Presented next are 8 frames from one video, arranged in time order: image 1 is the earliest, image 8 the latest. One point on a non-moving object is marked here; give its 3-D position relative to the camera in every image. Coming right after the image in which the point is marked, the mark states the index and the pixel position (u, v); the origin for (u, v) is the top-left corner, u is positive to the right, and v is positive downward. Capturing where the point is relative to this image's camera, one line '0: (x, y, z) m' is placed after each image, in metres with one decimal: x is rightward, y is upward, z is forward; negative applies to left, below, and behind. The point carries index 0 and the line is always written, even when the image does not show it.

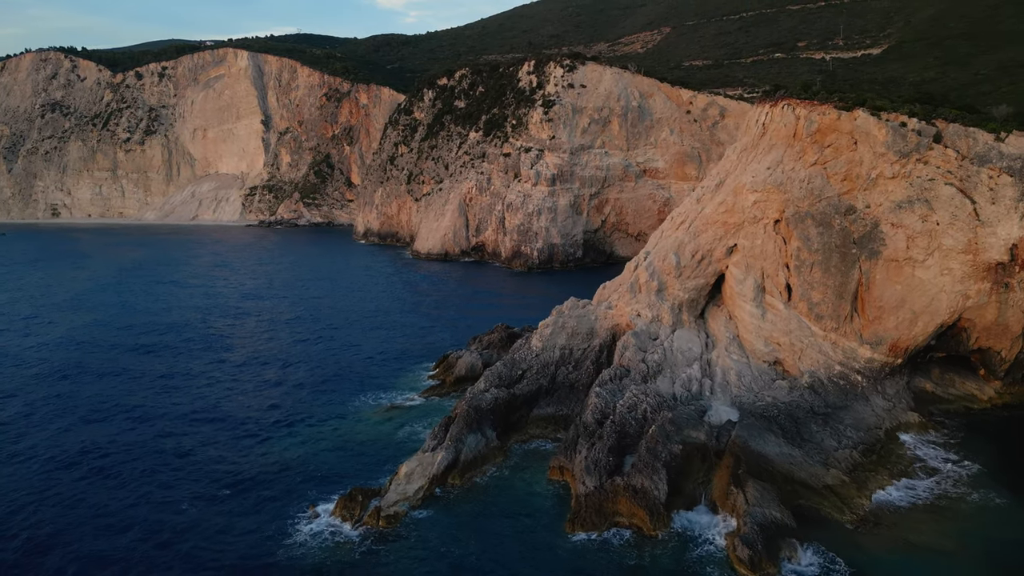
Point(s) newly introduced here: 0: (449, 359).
0: (-1.4, -1.7, +17.3) m
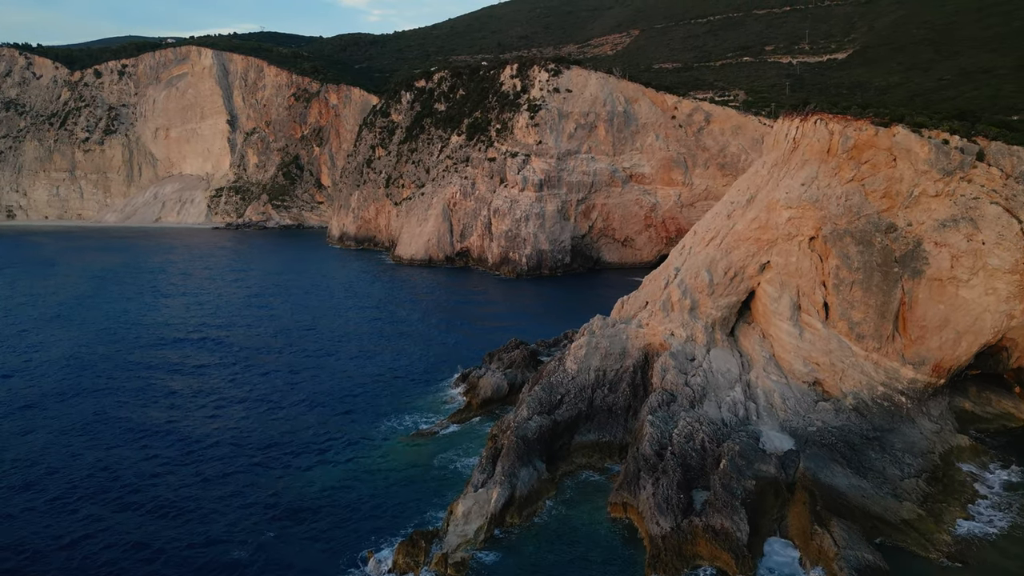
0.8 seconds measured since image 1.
0: (-0.9, -2.1, +16.7) m
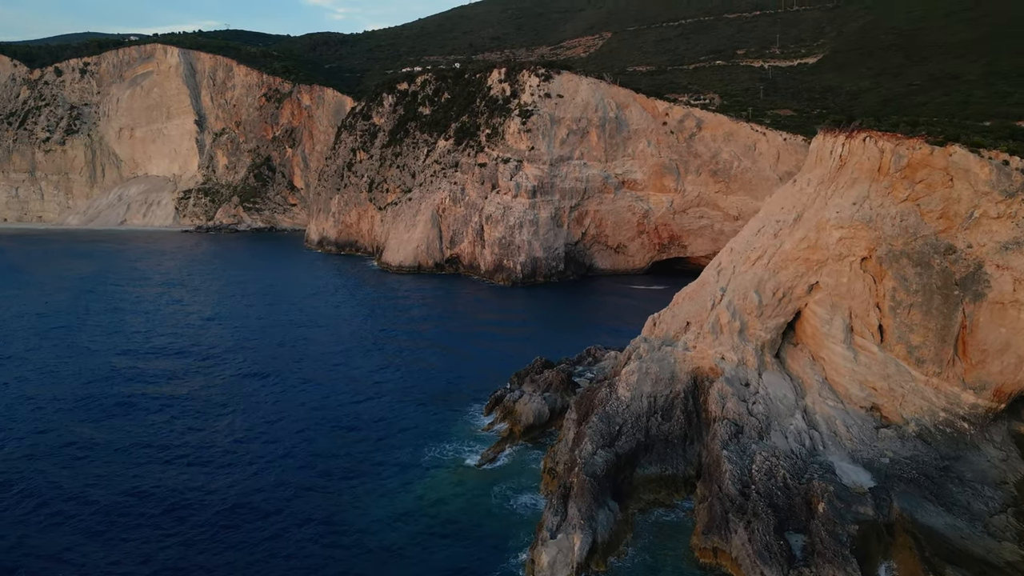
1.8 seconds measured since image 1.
0: (0.0, -2.6, +16.1) m
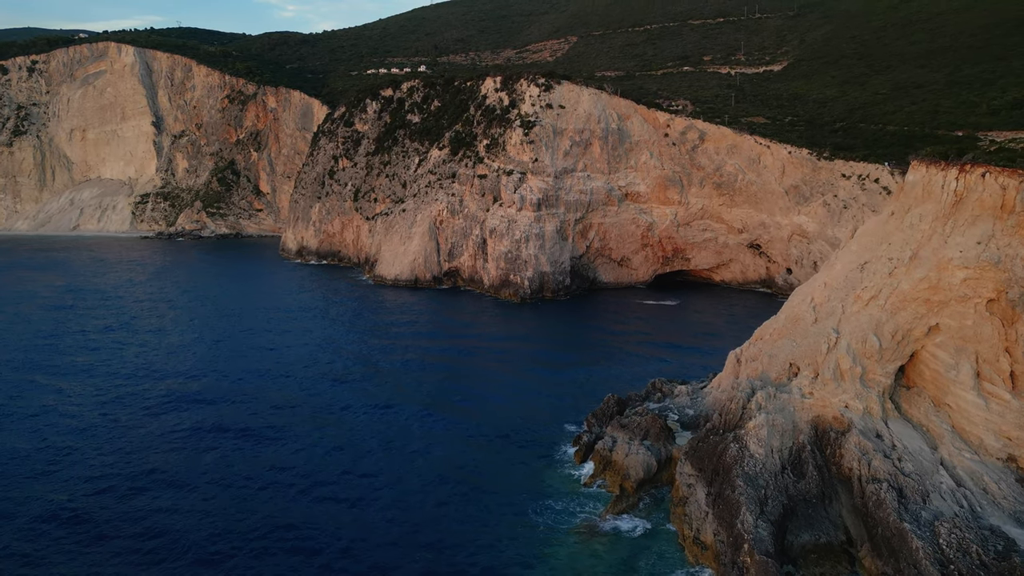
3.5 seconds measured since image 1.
0: (+2.0, -3.5, +15.0) m
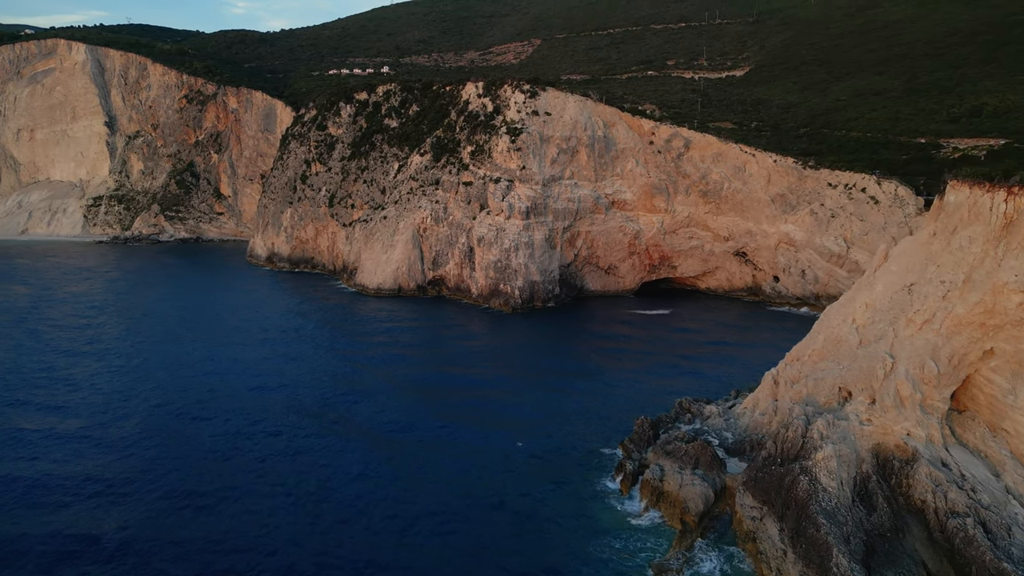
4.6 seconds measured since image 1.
0: (+2.9, -4.0, +14.6) m
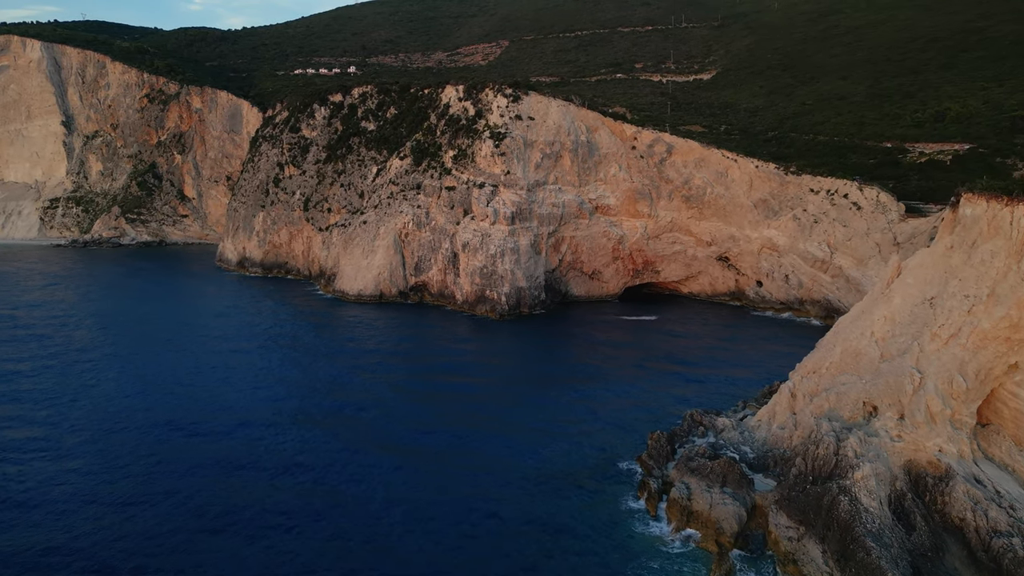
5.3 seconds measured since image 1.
0: (+3.4, -4.3, +14.3) m
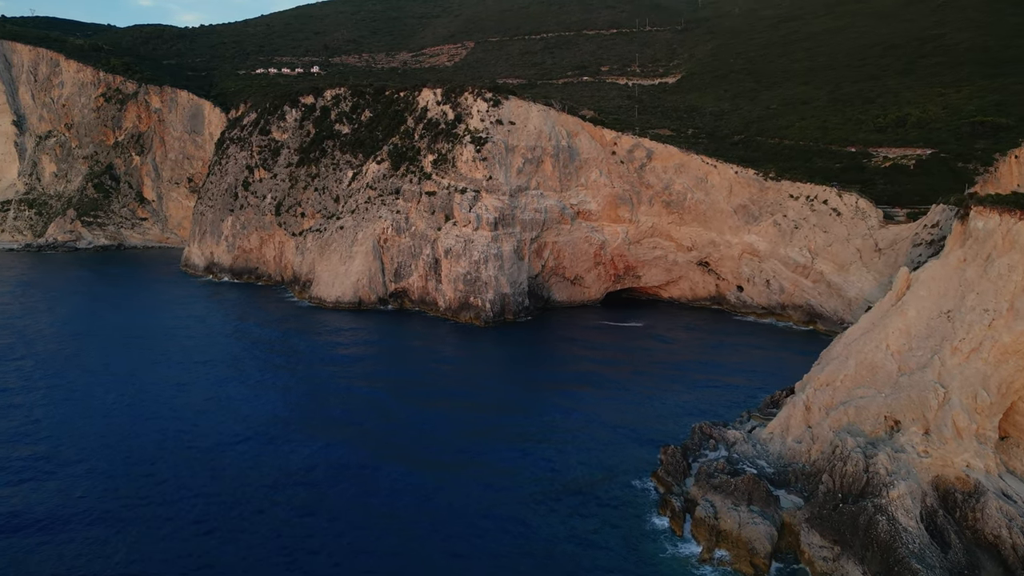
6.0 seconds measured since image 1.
0: (+3.9, -4.6, +14.1) m
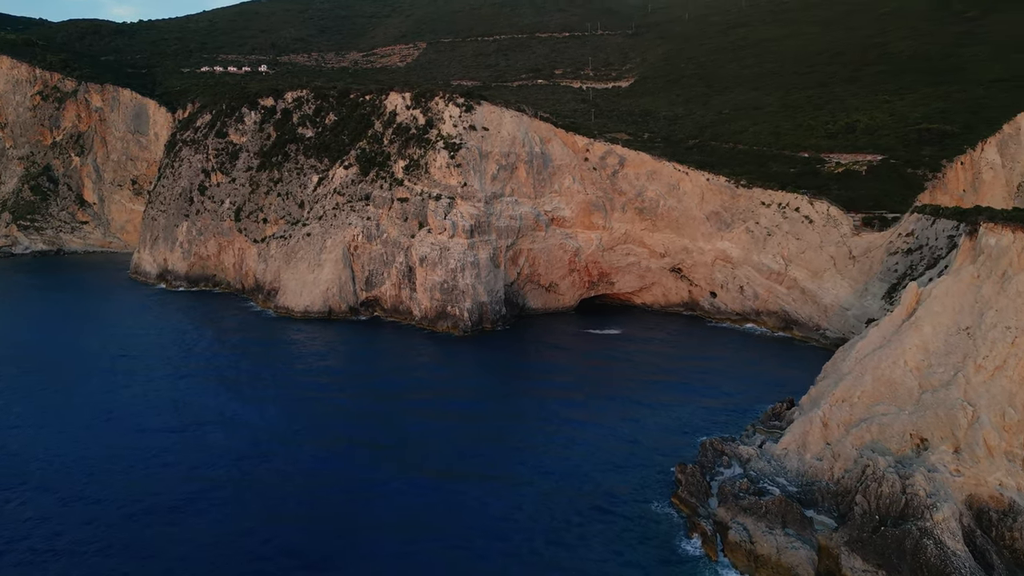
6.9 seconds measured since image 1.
0: (+4.6, -5.0, +13.9) m
